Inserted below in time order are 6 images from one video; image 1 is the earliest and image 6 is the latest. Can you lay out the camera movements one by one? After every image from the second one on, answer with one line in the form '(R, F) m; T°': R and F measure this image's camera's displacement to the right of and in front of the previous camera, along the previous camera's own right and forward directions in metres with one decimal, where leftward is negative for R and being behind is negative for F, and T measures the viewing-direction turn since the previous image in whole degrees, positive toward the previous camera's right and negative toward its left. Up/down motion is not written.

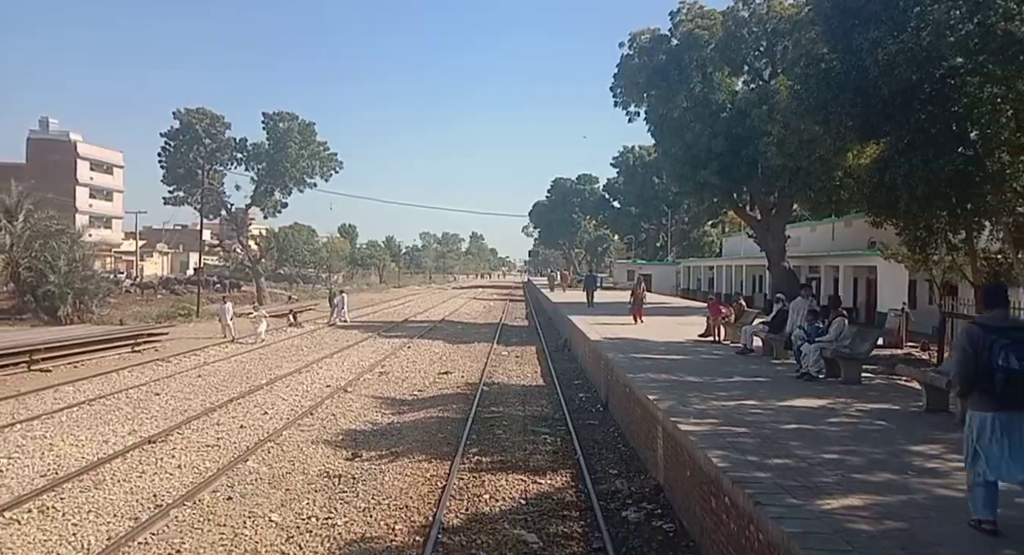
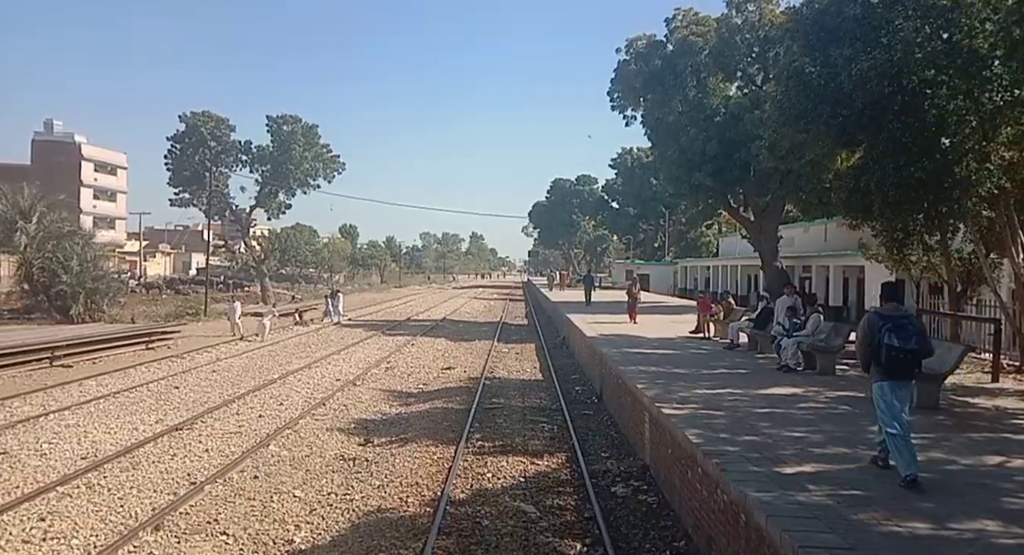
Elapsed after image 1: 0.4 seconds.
(0.0, -0.9) m; 0°
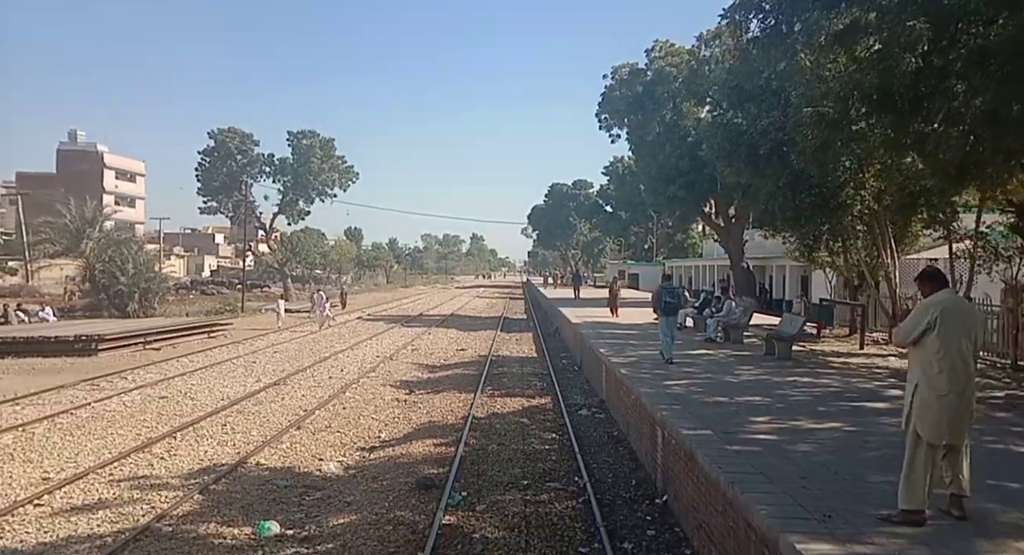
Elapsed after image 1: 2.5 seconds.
(0.0, -5.0) m; 0°
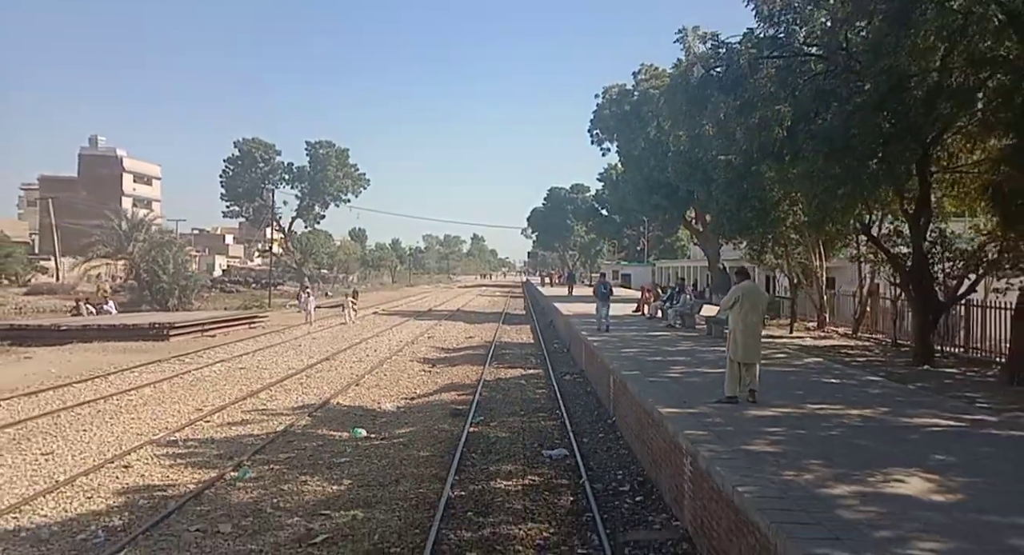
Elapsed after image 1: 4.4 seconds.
(0.0, -4.6) m; 0°
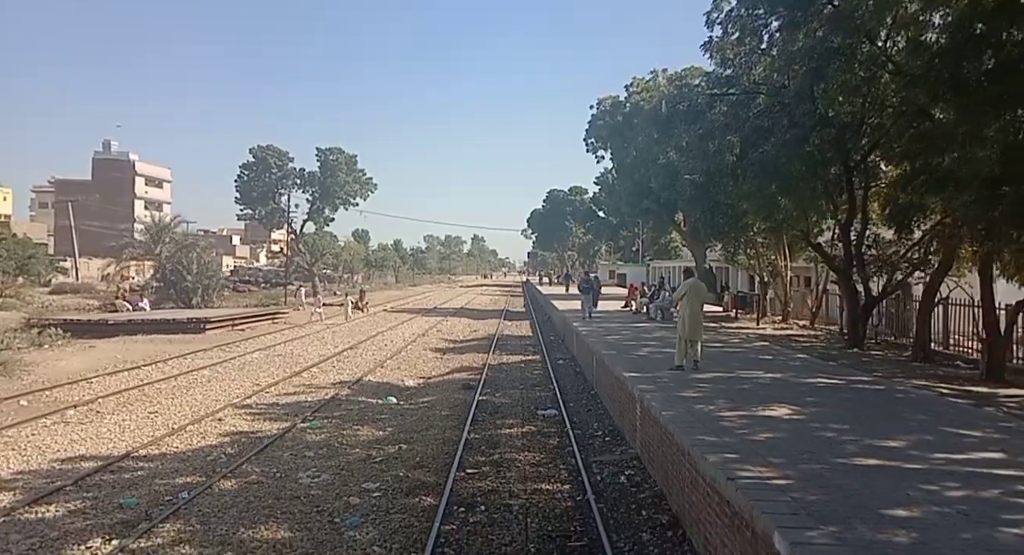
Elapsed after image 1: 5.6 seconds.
(0.0, -3.2) m; 0°
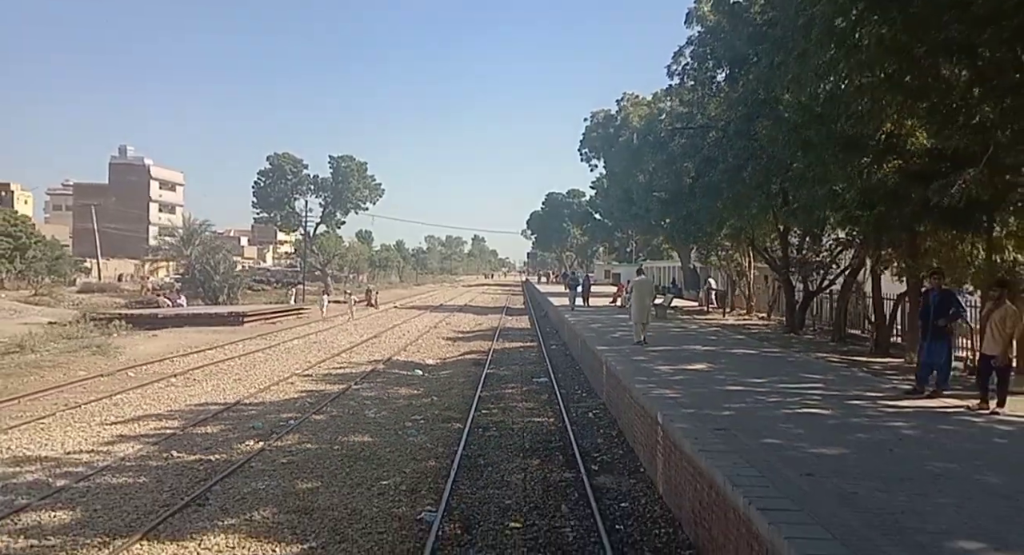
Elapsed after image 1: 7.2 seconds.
(0.0, -4.3) m; 0°
